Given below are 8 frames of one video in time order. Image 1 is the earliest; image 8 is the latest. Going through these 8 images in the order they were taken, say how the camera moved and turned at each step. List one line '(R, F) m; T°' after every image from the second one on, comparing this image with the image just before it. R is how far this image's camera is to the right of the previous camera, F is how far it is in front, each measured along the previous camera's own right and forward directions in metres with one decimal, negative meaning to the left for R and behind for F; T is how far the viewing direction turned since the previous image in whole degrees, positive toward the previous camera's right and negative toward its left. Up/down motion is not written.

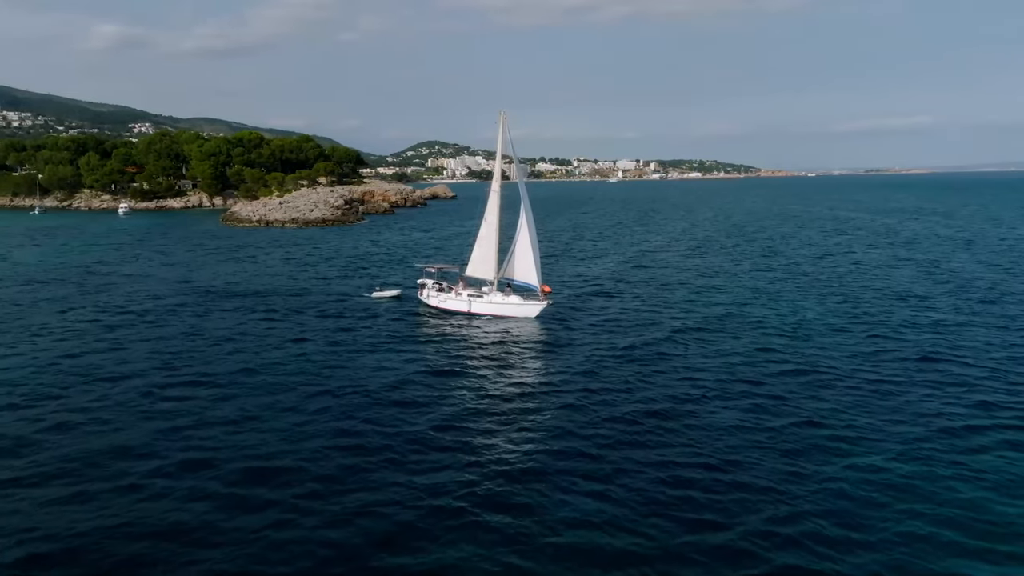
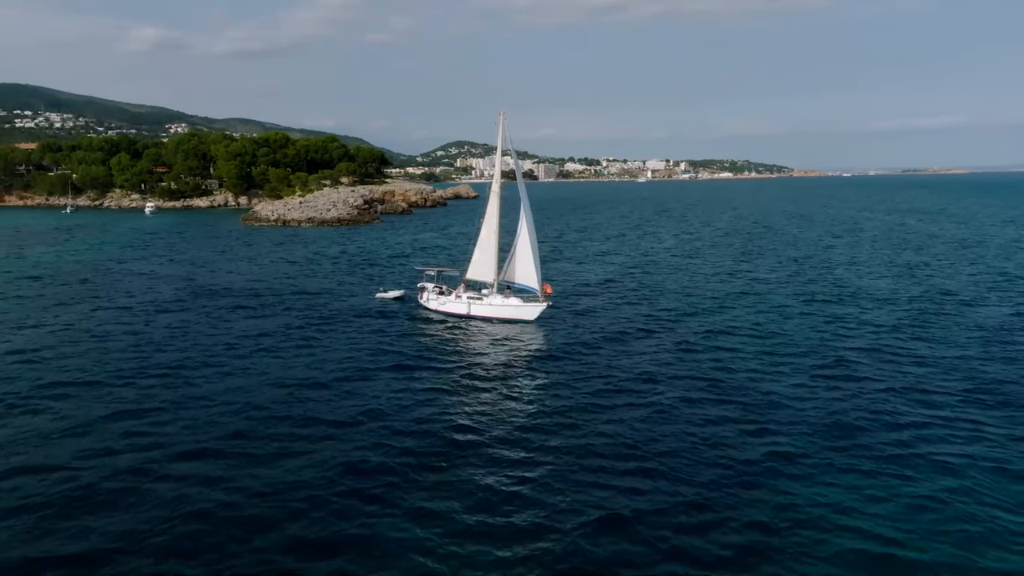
(+2.7, -1.0) m; -2°
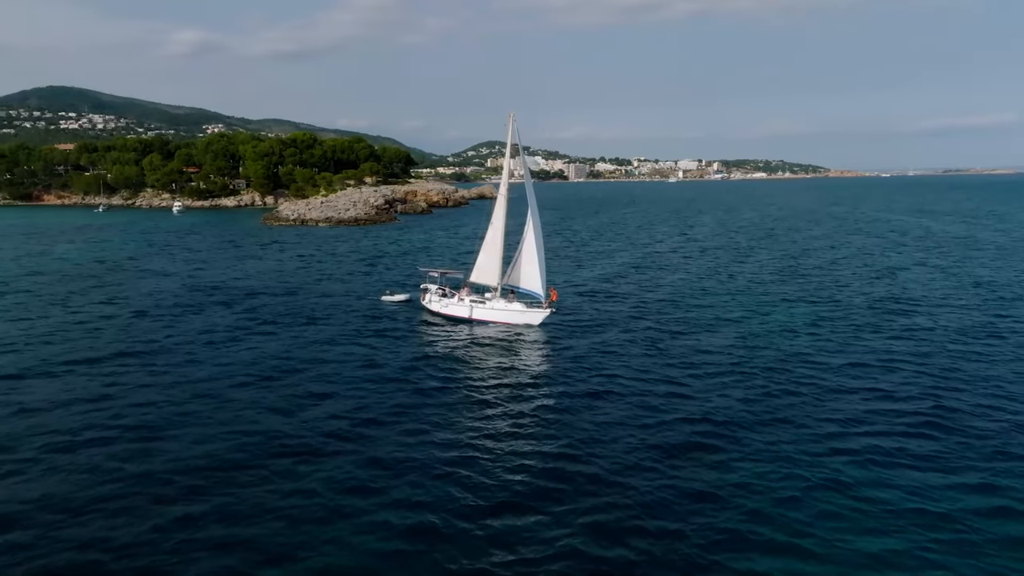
(+2.6, -0.8) m; -2°
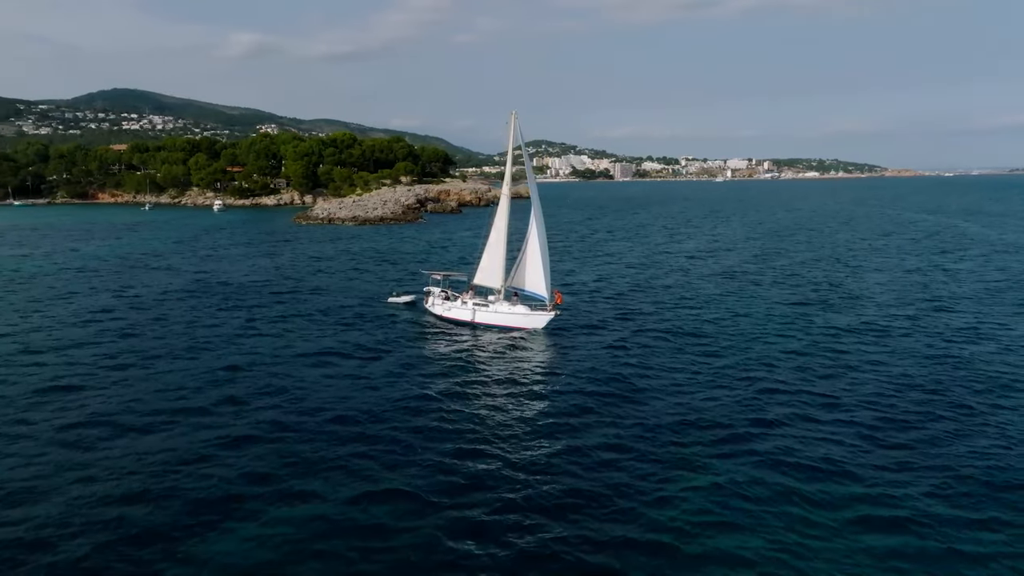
(+3.6, -0.7) m; -3°
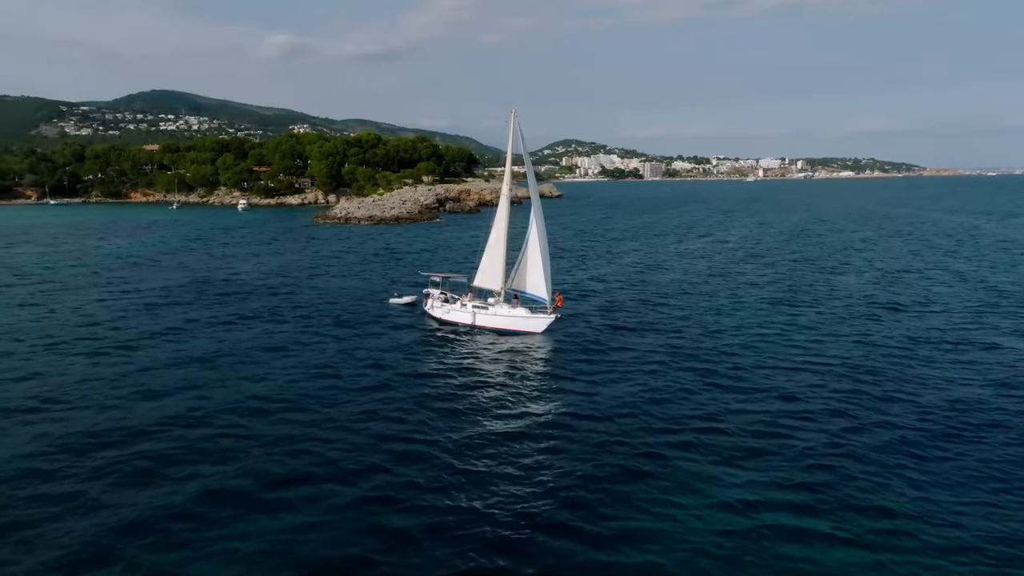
(+2.4, -0.5) m; -2°
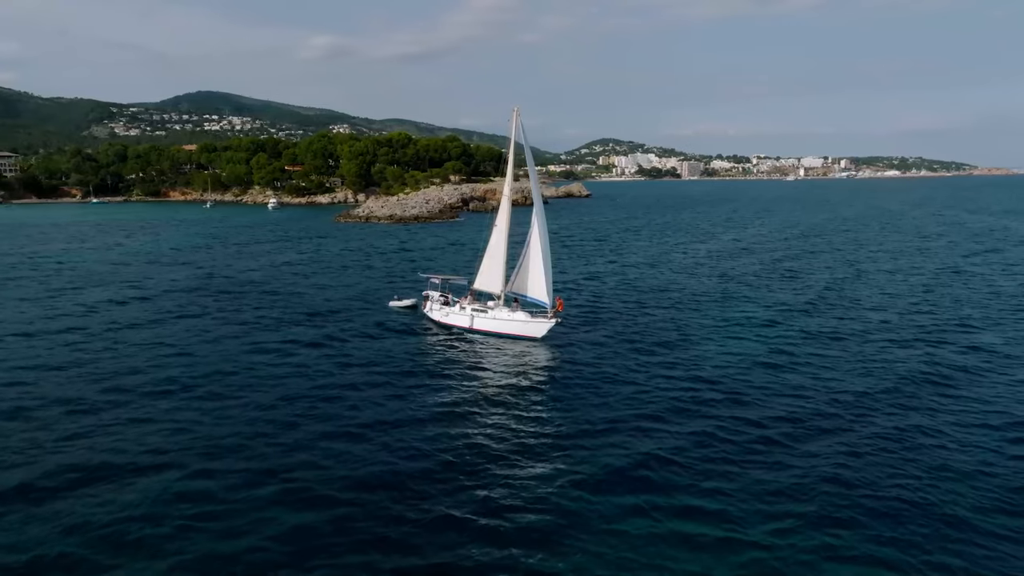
(+2.8, -0.5) m; -3°
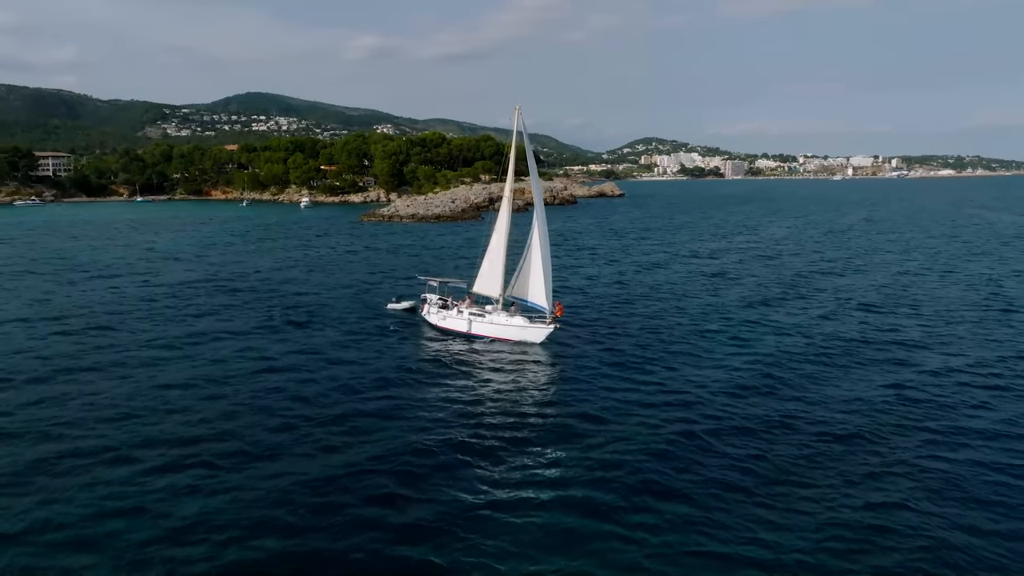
(+3.1, -0.6) m; -3°
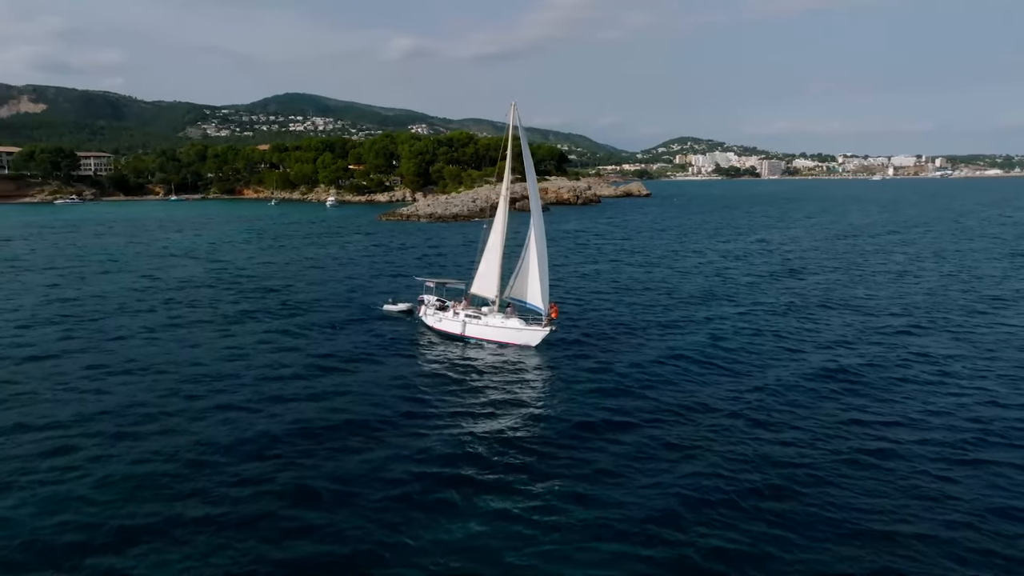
(+2.6, -0.4) m; -2°
